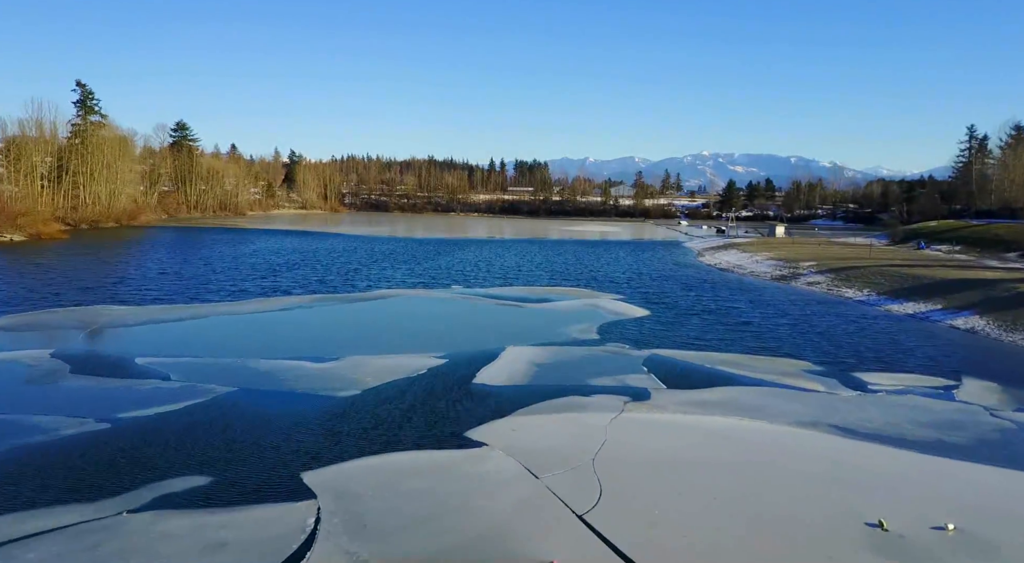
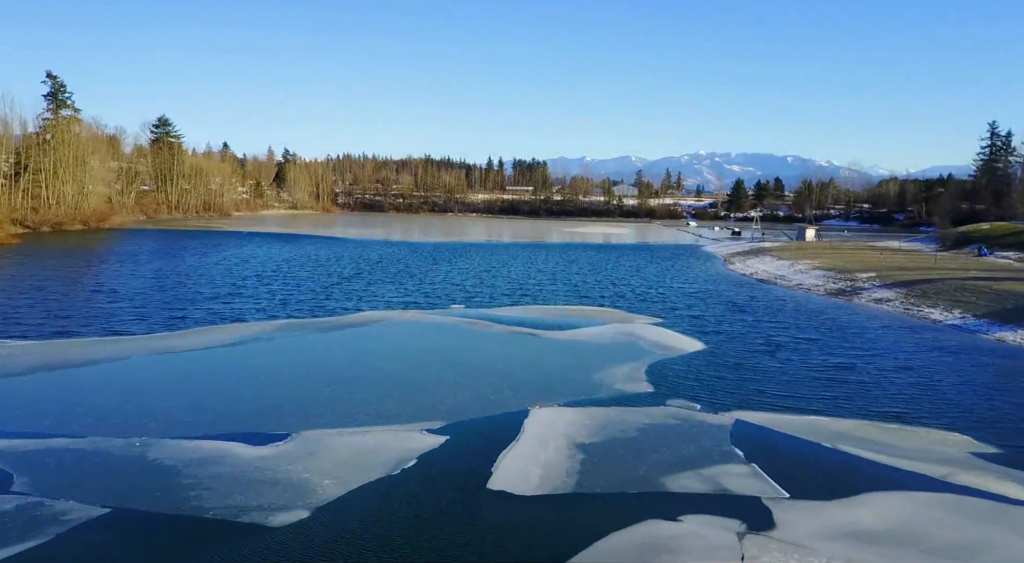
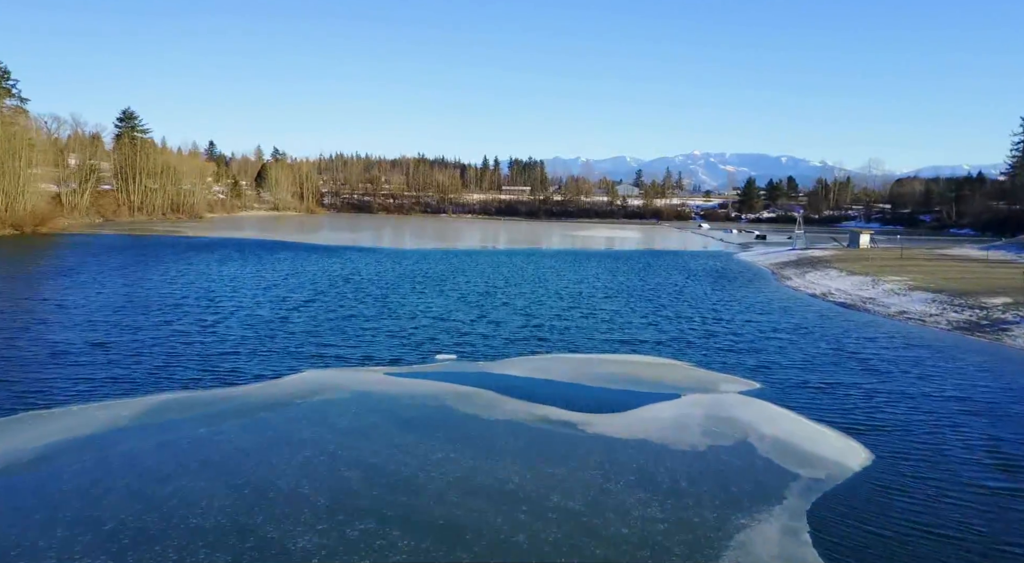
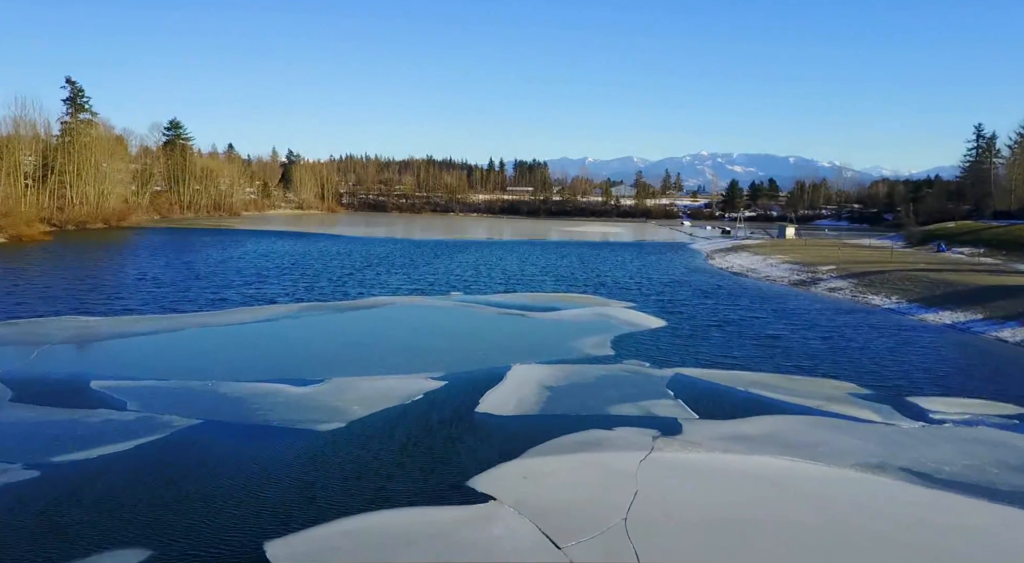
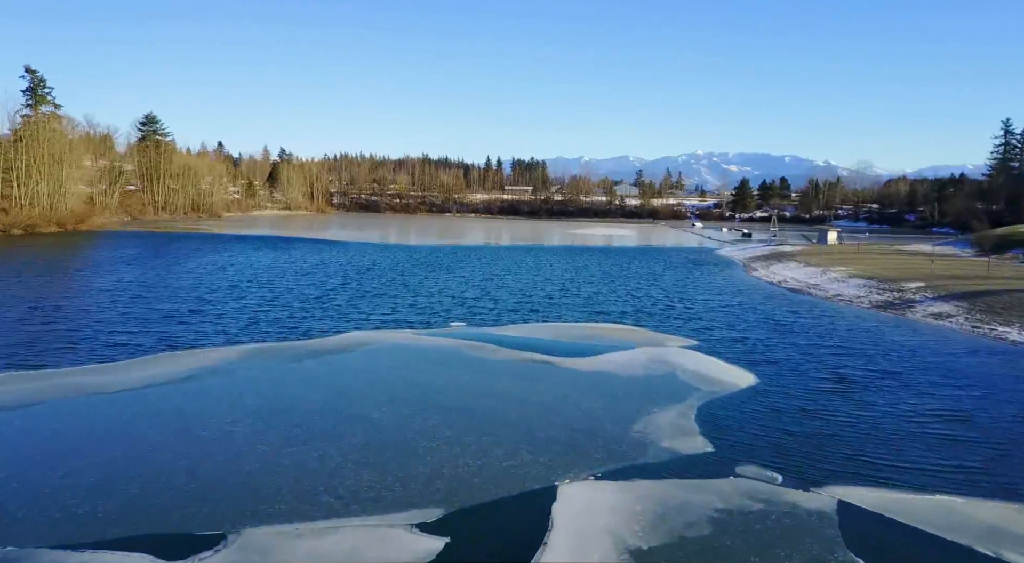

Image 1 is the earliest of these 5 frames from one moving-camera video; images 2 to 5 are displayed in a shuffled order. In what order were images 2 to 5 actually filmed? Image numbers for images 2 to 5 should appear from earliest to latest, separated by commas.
4, 2, 5, 3
